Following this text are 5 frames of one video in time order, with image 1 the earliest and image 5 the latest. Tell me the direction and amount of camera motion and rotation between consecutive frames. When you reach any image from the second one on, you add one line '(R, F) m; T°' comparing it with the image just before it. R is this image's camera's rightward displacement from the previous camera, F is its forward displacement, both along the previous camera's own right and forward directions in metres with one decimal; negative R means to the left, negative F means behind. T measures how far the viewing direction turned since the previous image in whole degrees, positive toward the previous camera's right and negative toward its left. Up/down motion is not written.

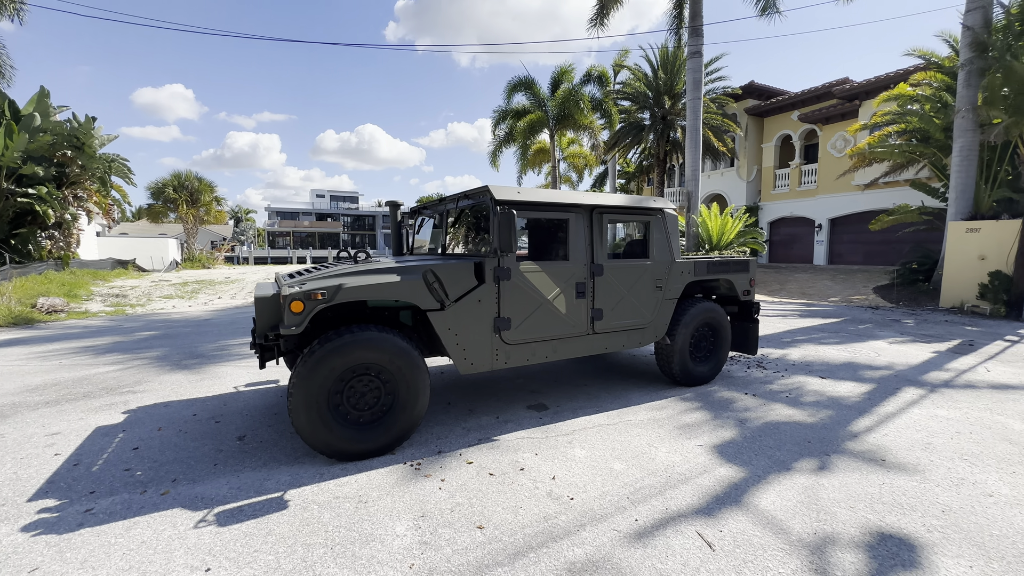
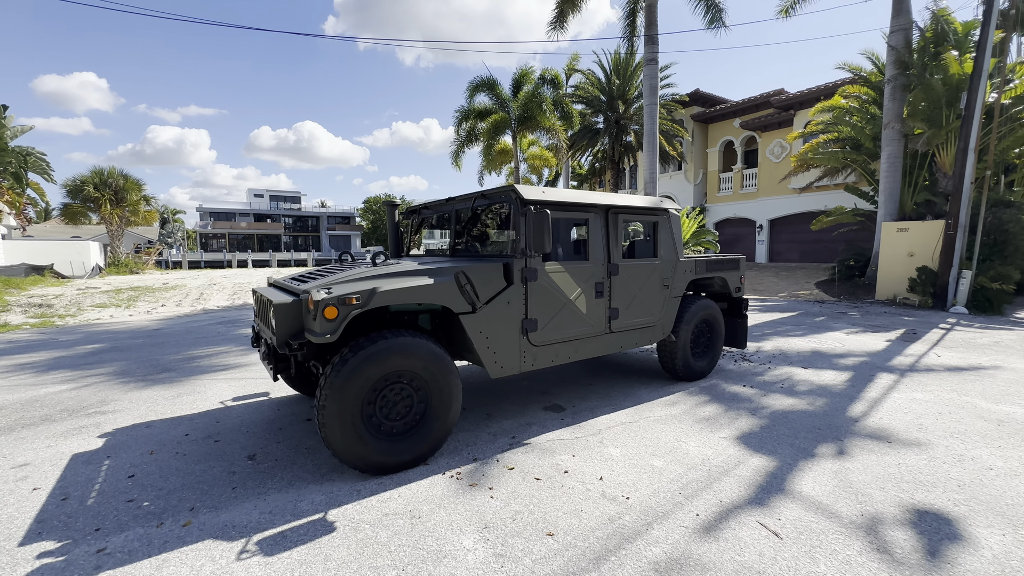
(-0.6, +0.1) m; +7°
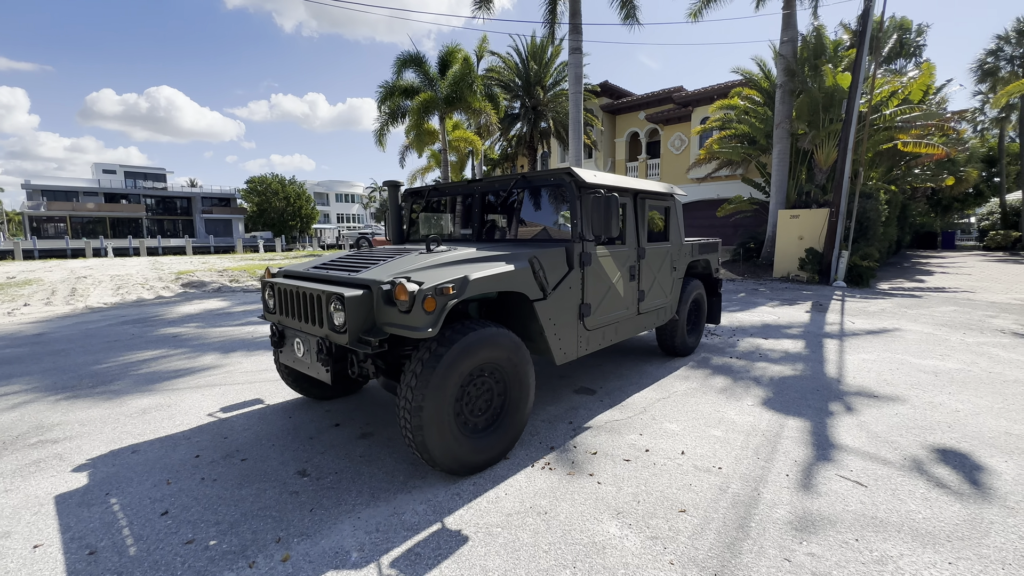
(-1.2, +0.2) m; +13°
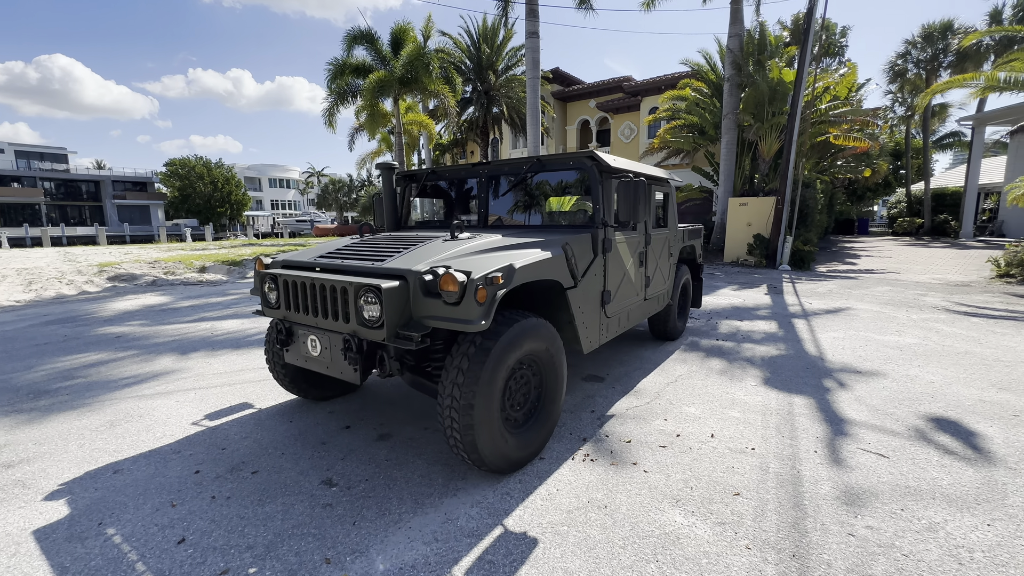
(-0.6, +0.2) m; +7°
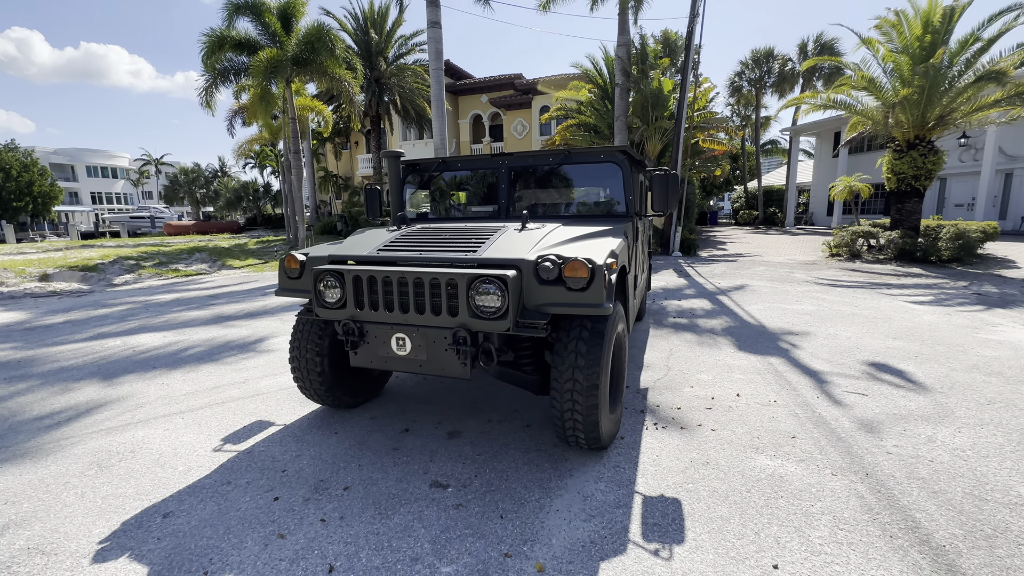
(-1.3, +0.1) m; +15°
